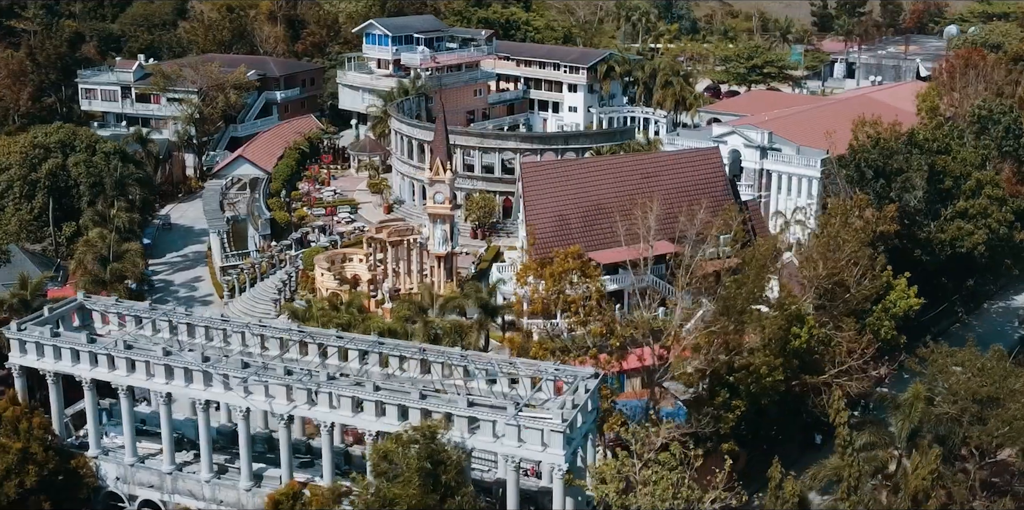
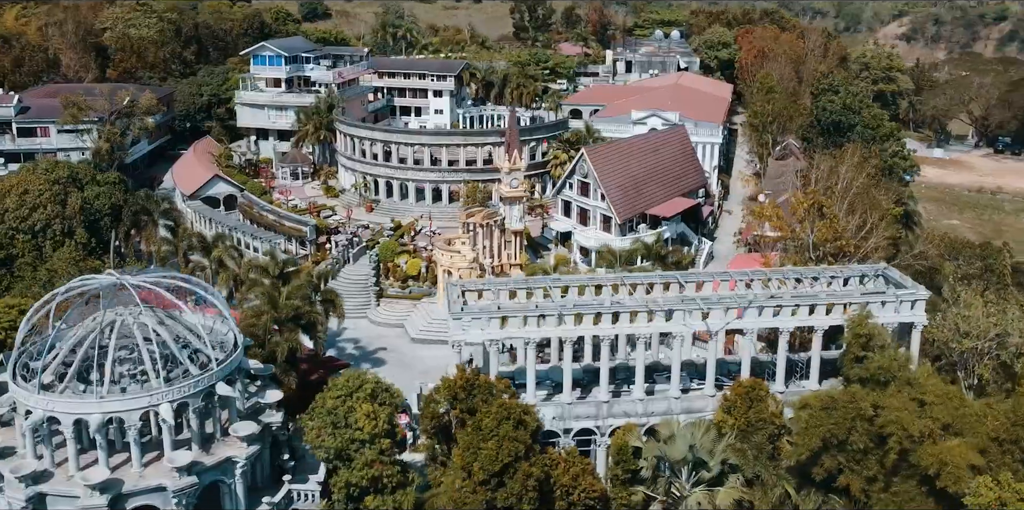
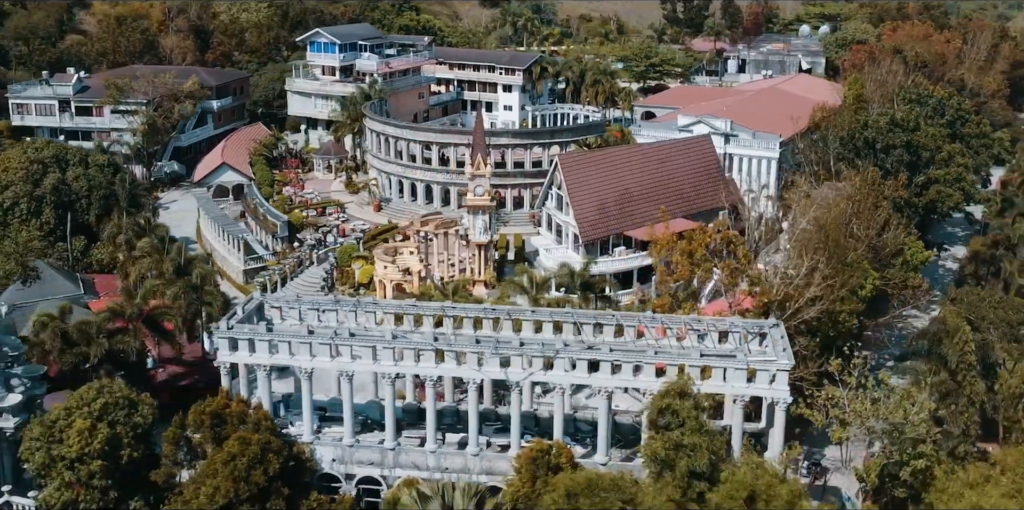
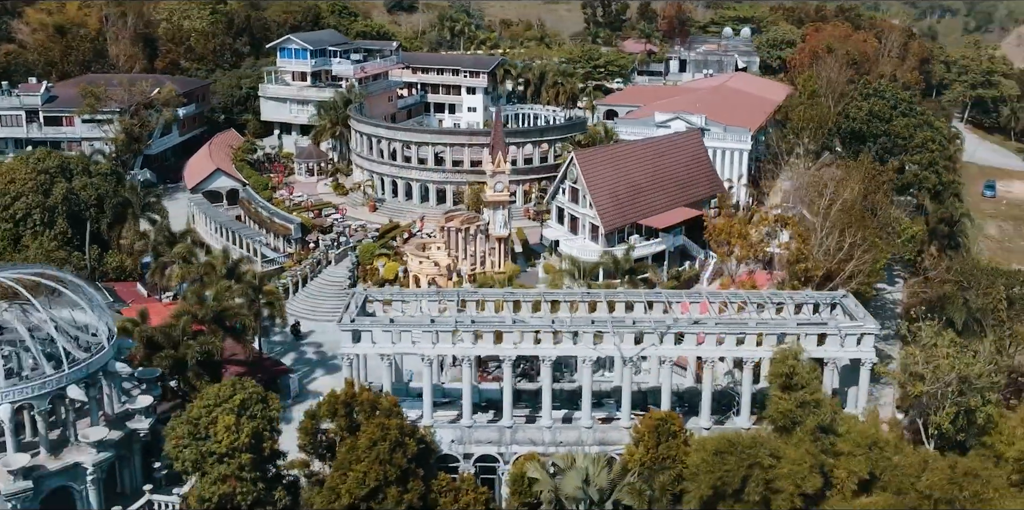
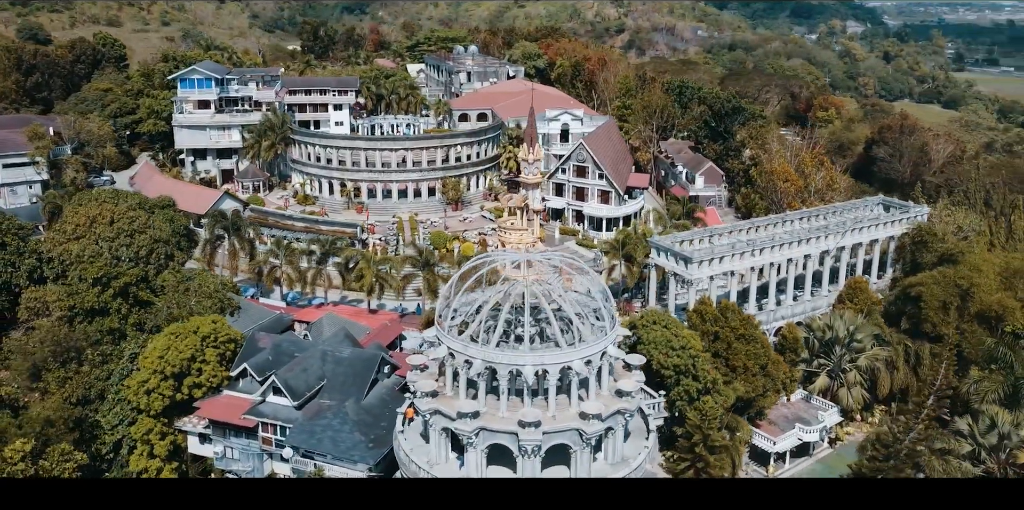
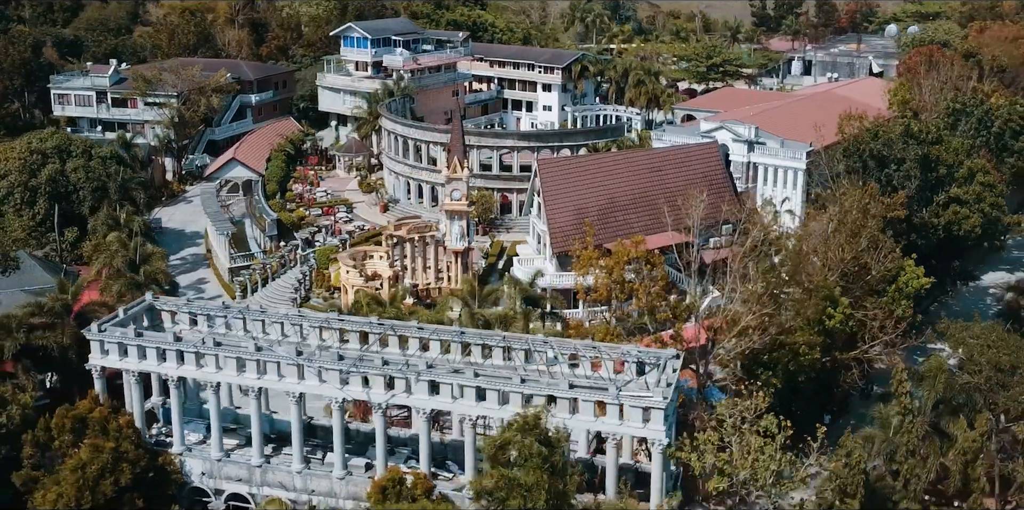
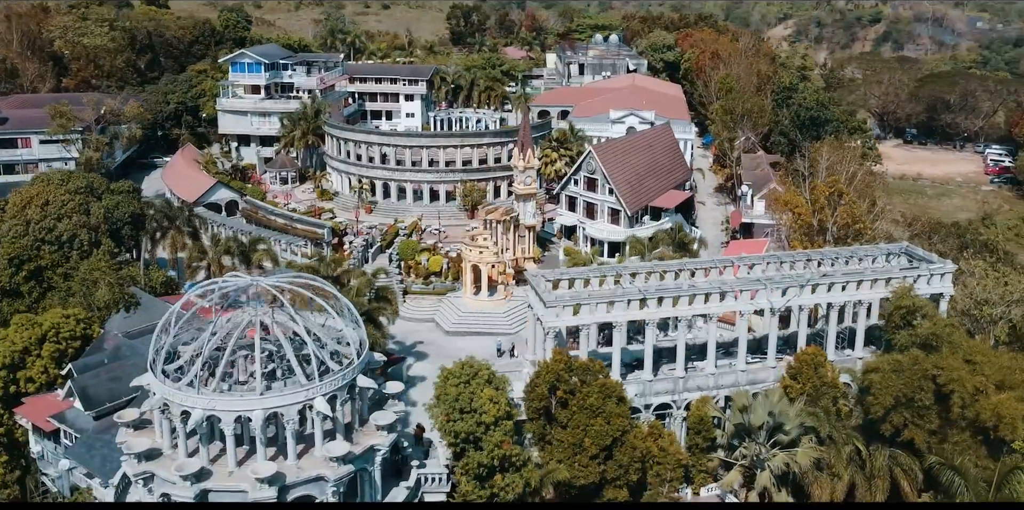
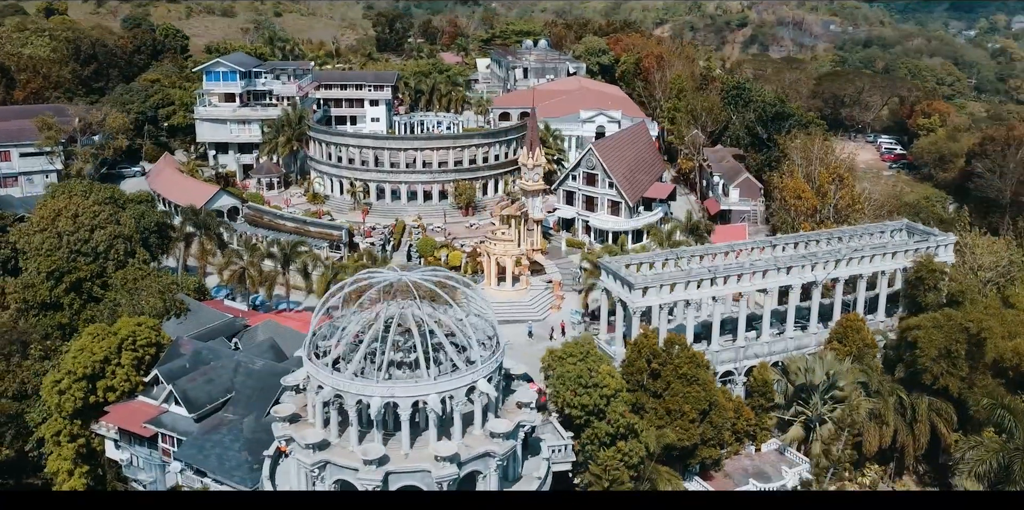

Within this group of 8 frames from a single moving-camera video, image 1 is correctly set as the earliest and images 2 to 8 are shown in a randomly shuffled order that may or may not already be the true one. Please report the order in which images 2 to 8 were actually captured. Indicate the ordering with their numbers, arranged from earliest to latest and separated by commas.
6, 3, 4, 2, 7, 8, 5
